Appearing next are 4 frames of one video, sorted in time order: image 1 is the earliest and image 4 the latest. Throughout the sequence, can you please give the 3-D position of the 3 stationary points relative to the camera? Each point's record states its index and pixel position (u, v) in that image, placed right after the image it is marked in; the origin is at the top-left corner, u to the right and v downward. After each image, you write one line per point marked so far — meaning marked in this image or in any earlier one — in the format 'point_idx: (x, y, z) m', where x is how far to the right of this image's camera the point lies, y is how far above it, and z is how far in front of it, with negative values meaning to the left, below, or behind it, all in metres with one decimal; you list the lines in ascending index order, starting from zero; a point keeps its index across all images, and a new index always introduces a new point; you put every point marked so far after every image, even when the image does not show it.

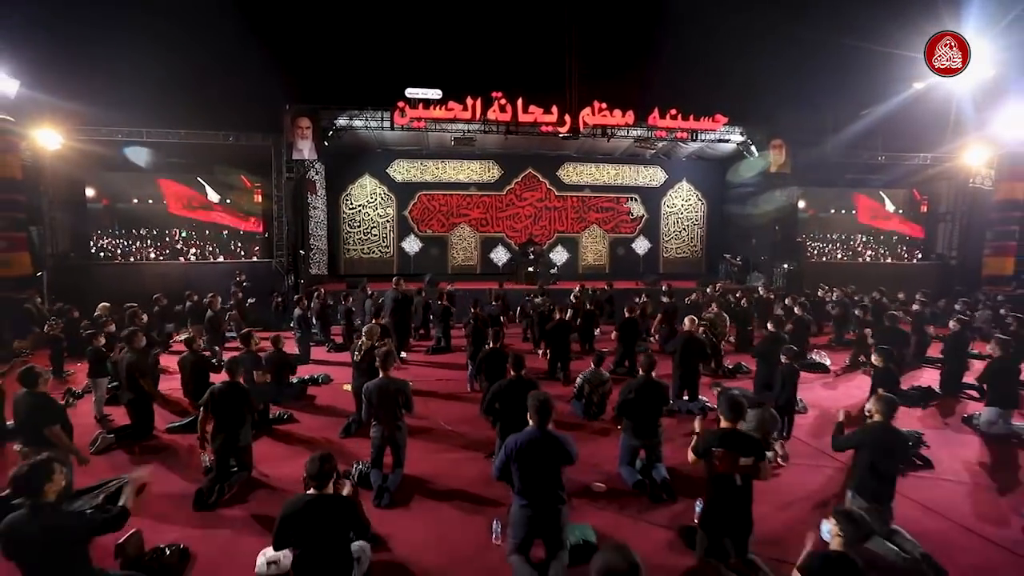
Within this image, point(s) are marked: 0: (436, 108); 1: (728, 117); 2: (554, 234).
0: (-2.2, +5.1, +13.8) m
1: (+6.8, +5.4, +15.2) m
2: (+1.6, +2.1, +18.4) m
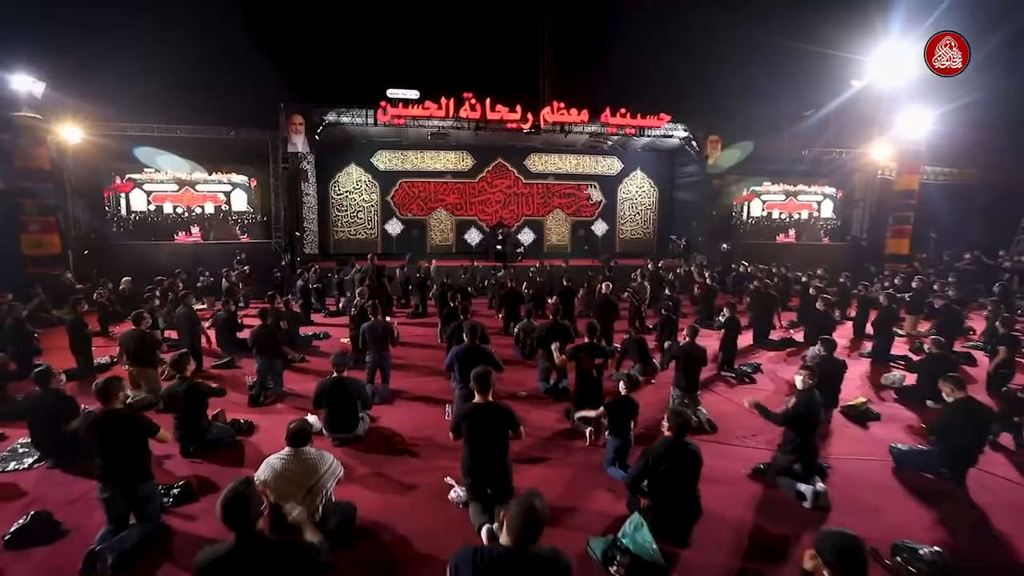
0: (-3.2, +5.9, +15.8) m
1: (+5.7, +6.2, +17.5) m
2: (+0.4, +3.0, +20.7) m
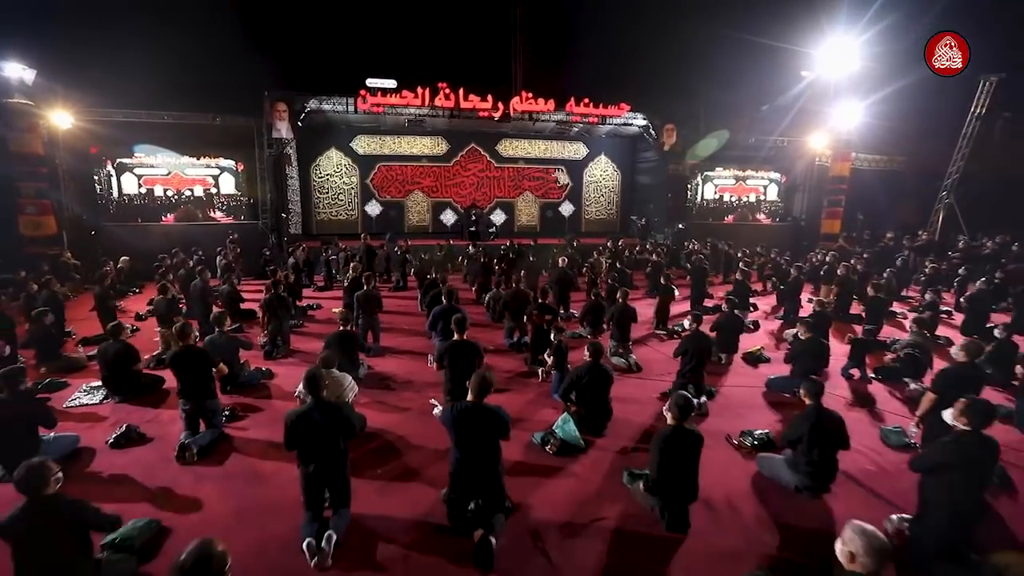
0: (-4.2, +6.7, +16.9) m
1: (+4.6, +7.2, +19.1) m
2: (-0.8, +4.0, +22.1) m
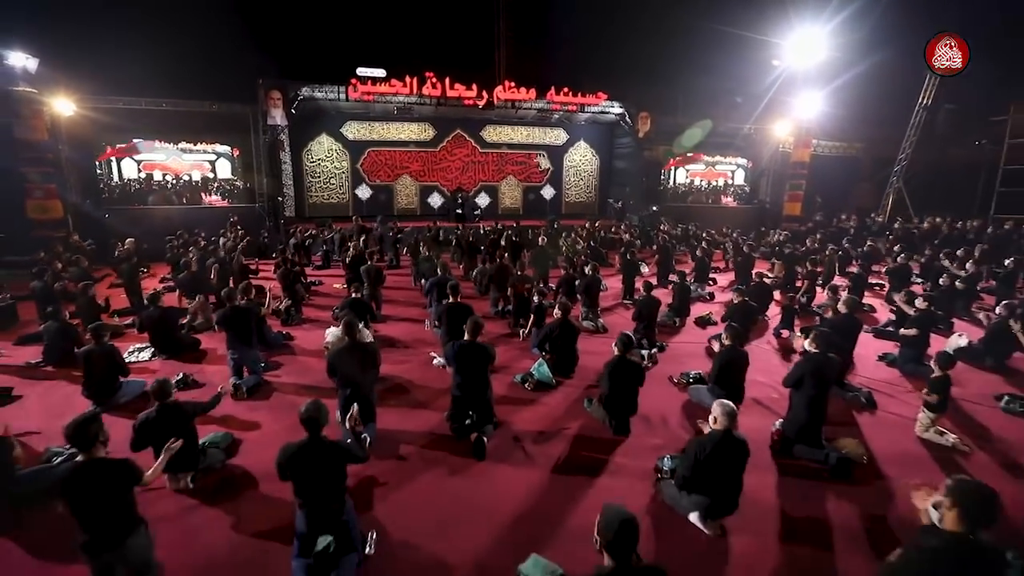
0: (-4.8, +7.5, +17.9) m
1: (+4.0, +8.1, +20.3) m
2: (-1.6, +5.0, +23.2) m
